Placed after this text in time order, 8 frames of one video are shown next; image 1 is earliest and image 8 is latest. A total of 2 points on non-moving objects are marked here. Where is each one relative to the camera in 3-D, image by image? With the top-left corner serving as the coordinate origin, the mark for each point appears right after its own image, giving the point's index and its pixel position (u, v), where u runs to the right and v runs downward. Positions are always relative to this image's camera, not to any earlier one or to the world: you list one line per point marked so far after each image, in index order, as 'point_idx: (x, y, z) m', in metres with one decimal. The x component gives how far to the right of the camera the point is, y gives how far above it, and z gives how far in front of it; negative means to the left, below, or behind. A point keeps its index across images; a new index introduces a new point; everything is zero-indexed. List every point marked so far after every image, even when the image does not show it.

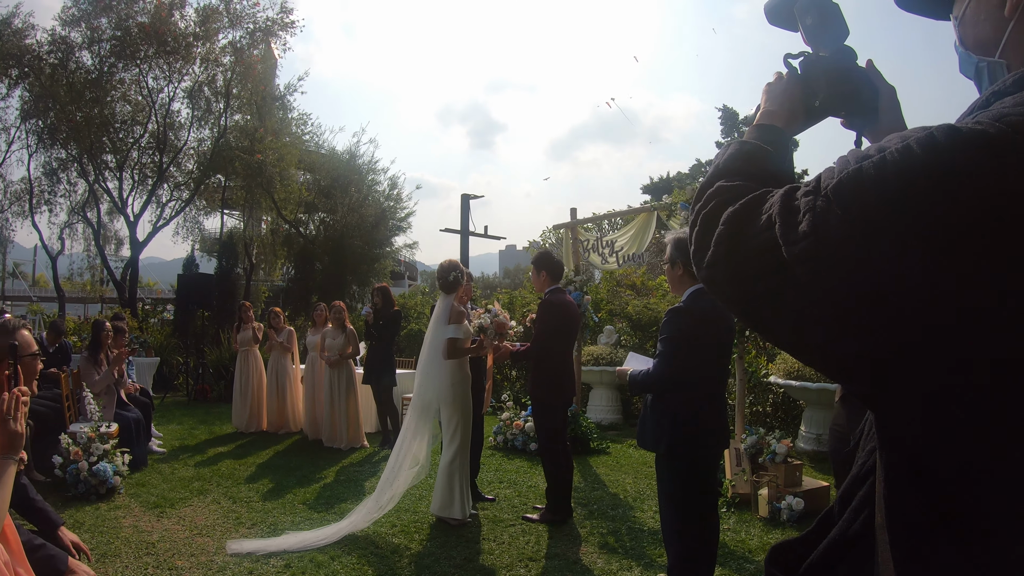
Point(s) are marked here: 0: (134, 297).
0: (-12.1, -0.3, +20.1) m
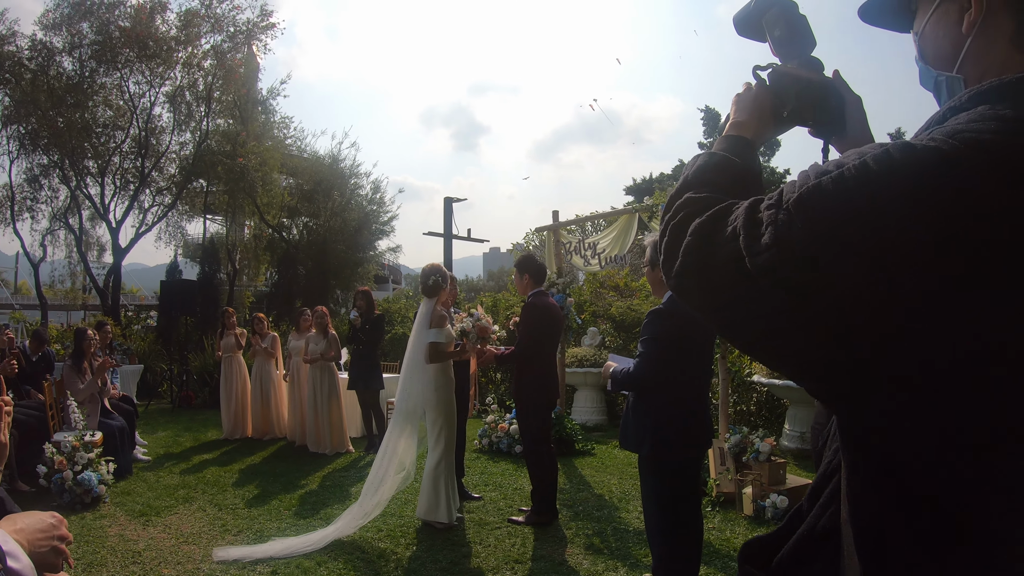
0: (-12.6, -0.5, +19.8) m
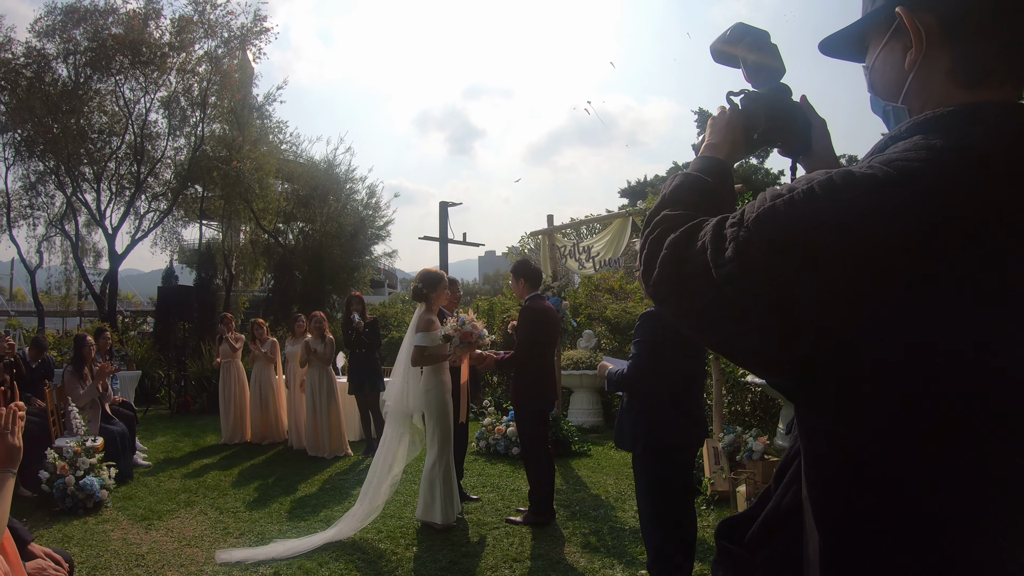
0: (-12.7, -0.7, +19.9) m
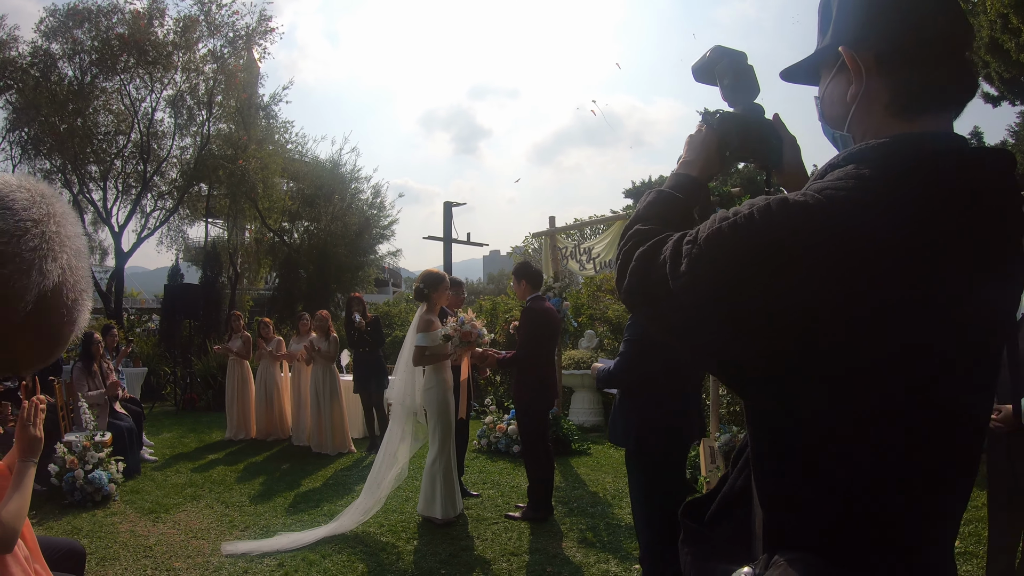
0: (-12.6, -0.6, +20.1) m
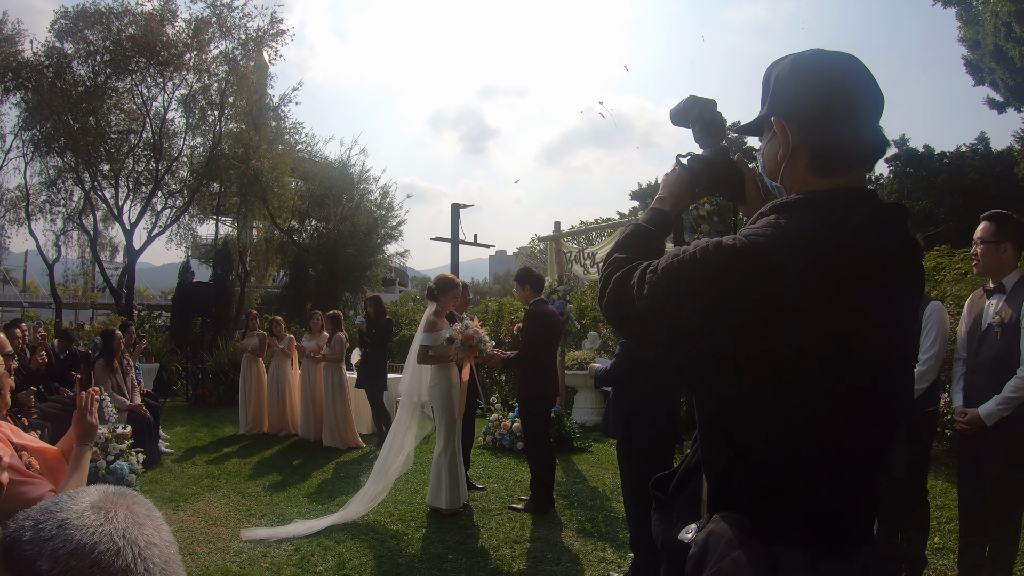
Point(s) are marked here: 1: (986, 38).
0: (-12.4, -0.5, +20.5) m
1: (+13.3, +7.0, +17.5) m
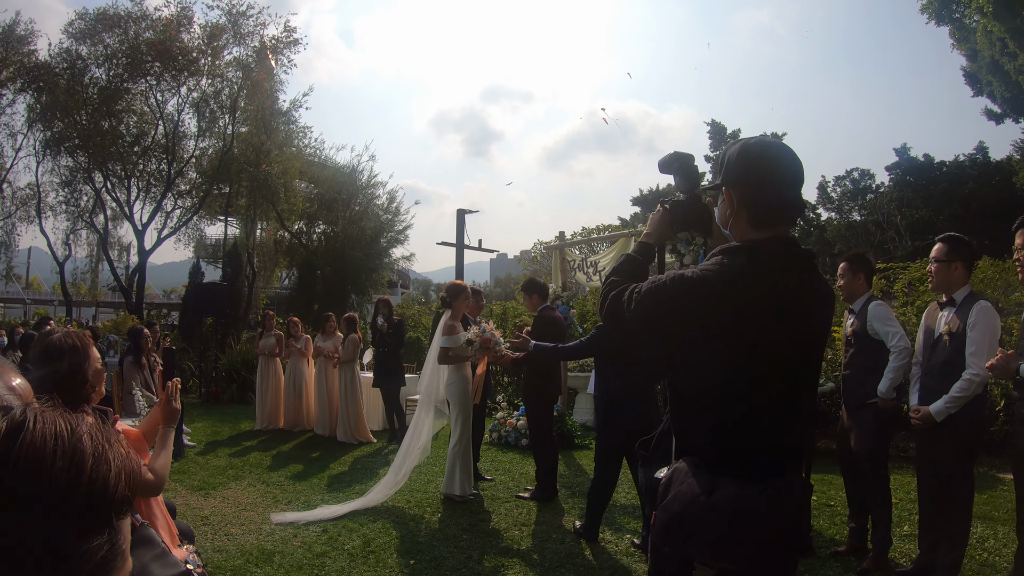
0: (-12.3, -0.5, +21.0) m
1: (+13.5, +6.8, +18.0) m
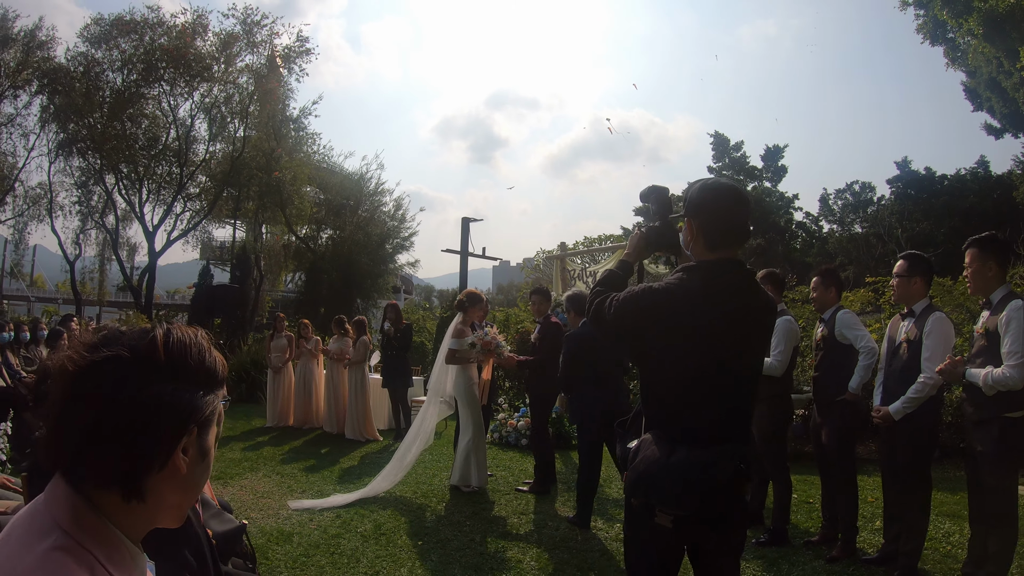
0: (-12.2, -0.5, +21.5) m
1: (+13.7, +6.4, +18.4) m
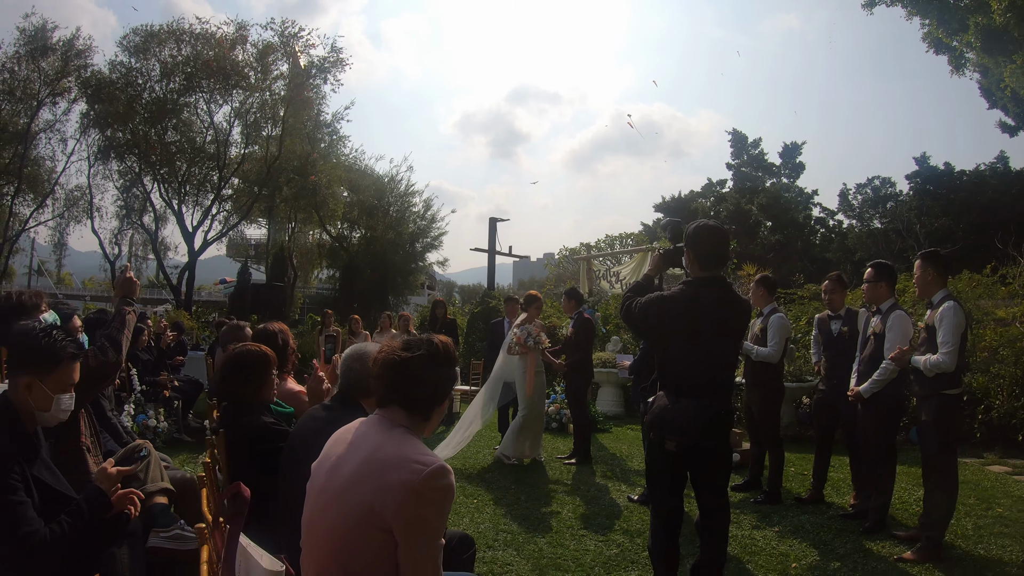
0: (-11.4, -0.5, +22.9) m
1: (+14.4, +6.5, +19.0) m
